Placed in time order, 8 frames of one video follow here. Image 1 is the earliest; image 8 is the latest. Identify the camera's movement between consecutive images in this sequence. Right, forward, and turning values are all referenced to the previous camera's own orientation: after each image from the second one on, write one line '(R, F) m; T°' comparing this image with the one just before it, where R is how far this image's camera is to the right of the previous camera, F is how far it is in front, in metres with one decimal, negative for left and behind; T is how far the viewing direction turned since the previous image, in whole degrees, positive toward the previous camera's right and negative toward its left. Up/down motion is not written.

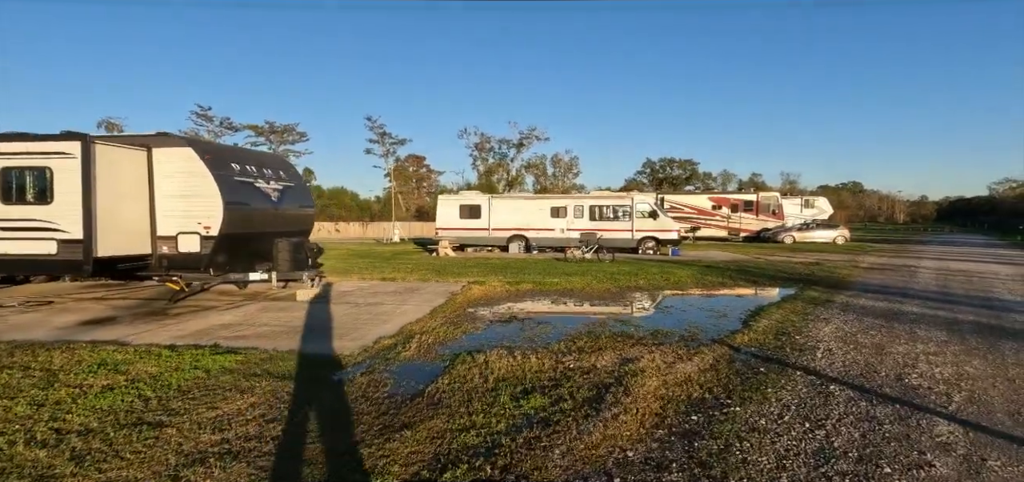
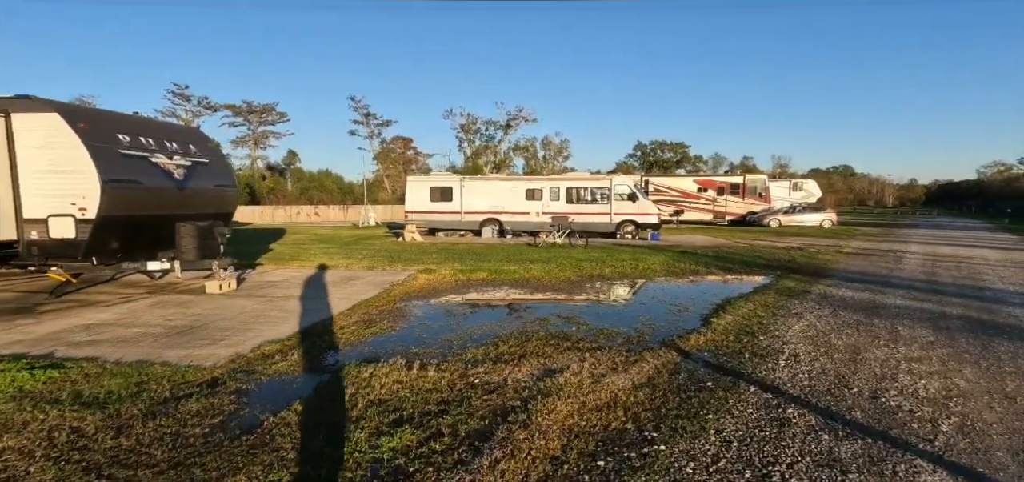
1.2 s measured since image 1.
(+0.9, +1.1) m; +1°
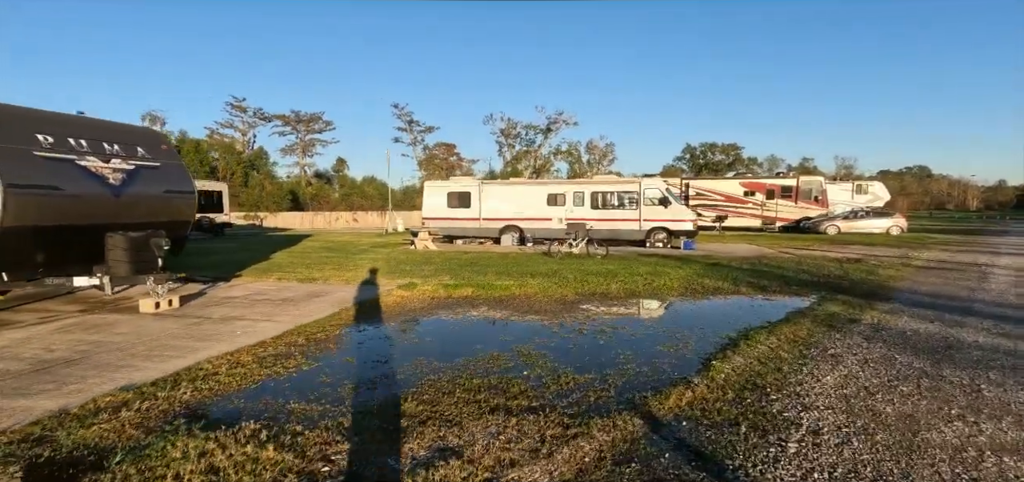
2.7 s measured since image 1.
(+1.1, +1.6) m; -5°
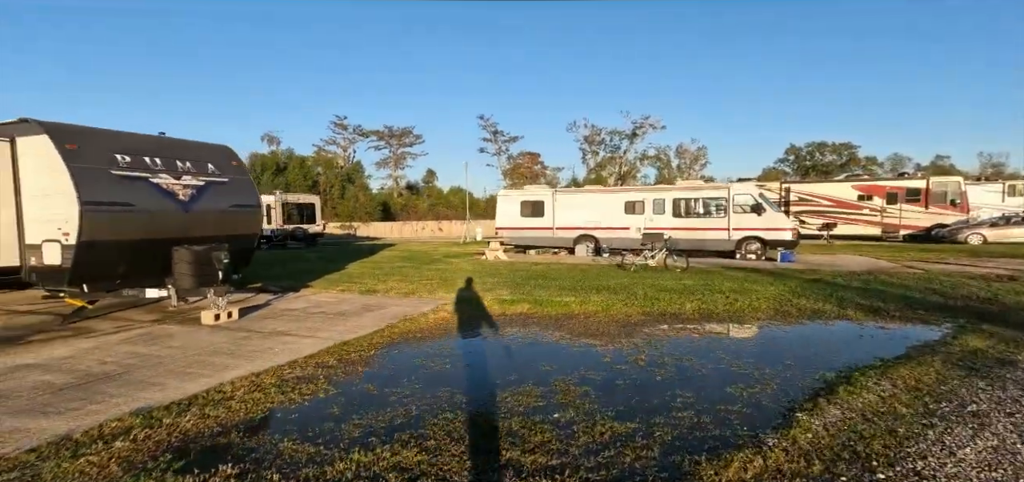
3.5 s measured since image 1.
(+0.5, +0.7) m; -9°
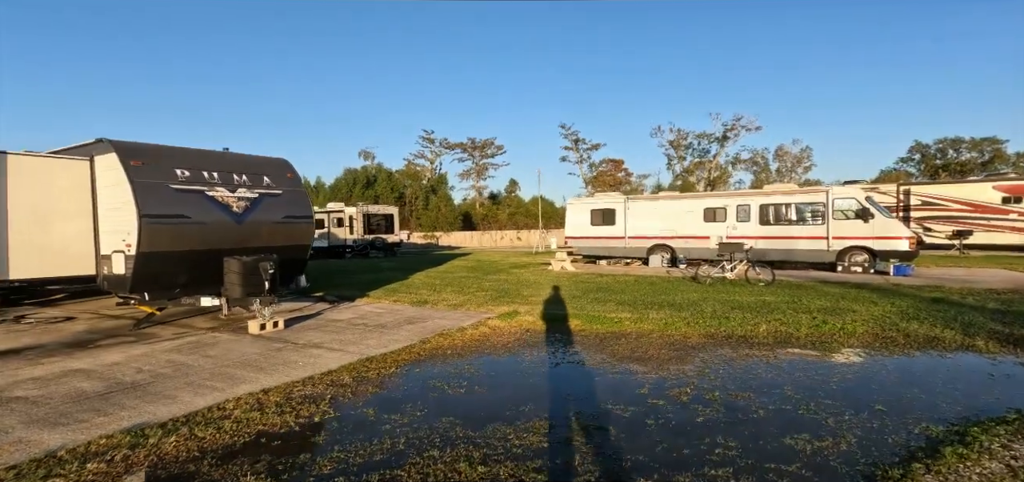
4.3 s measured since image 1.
(+0.6, +0.7) m; -9°
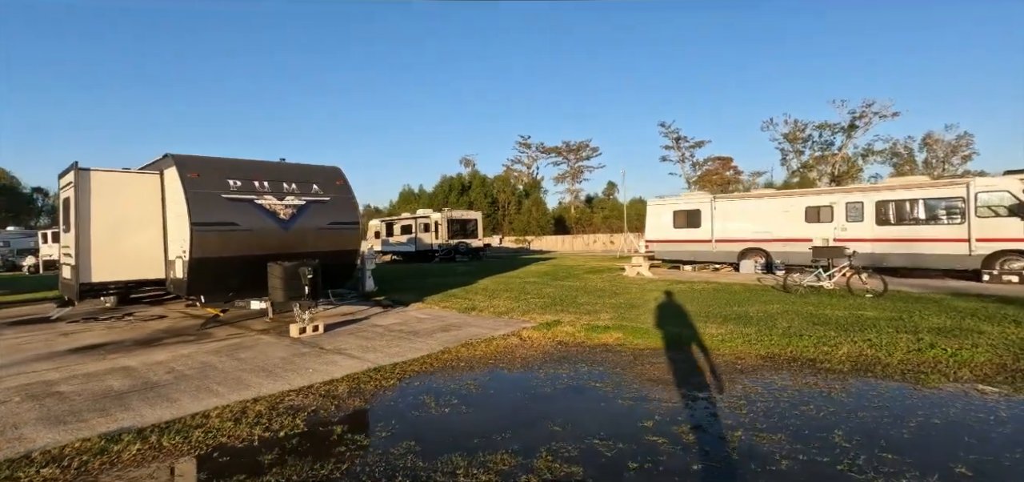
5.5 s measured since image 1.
(+1.0, +0.7) m; -11°
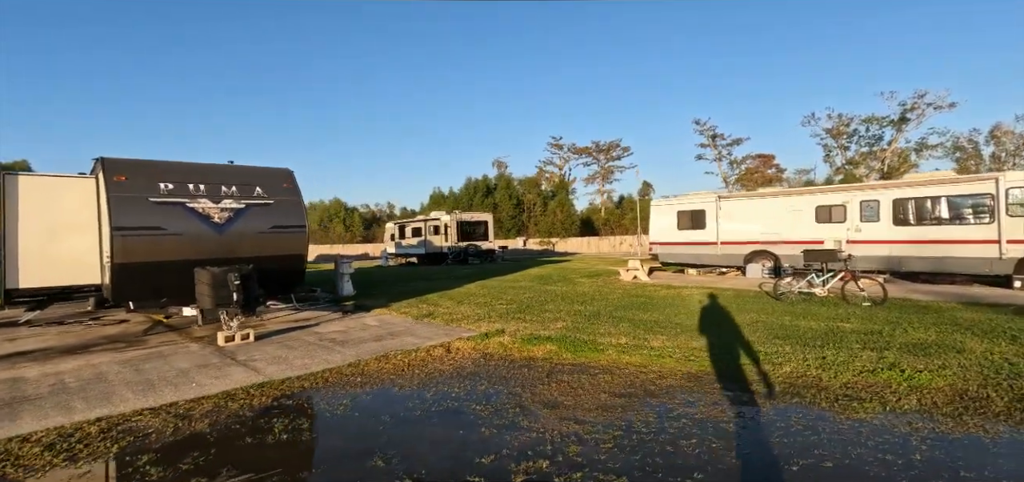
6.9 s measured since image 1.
(+1.6, +0.7) m; -4°
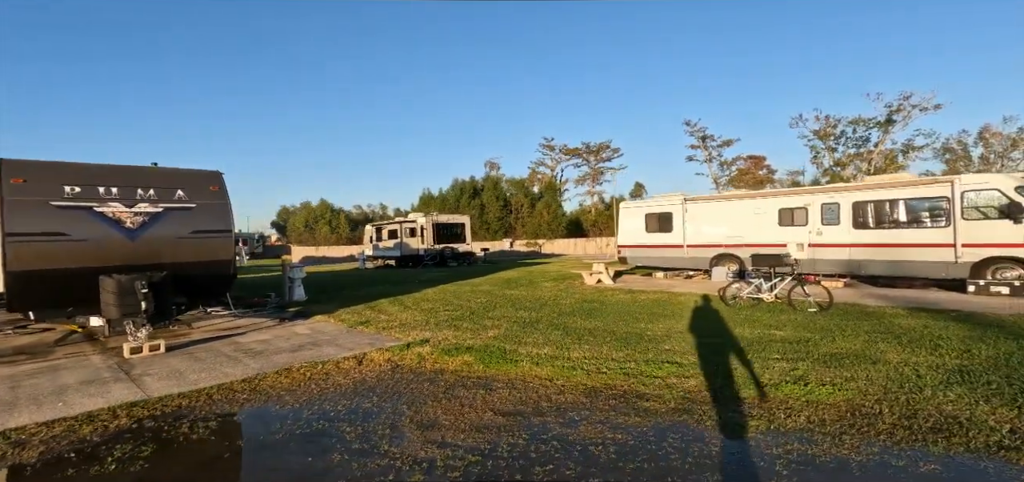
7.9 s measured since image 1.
(+1.1, +0.3) m; 0°
